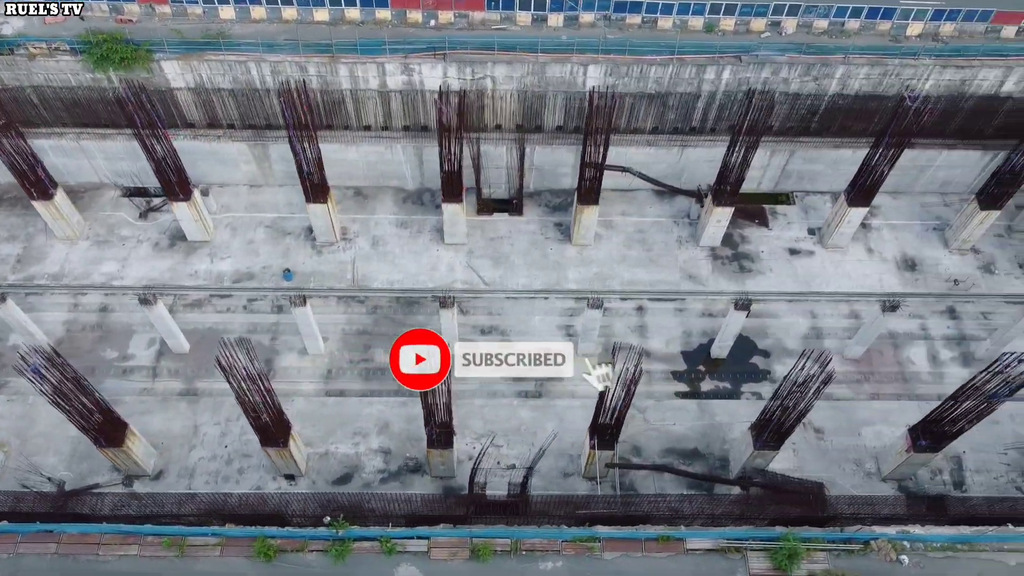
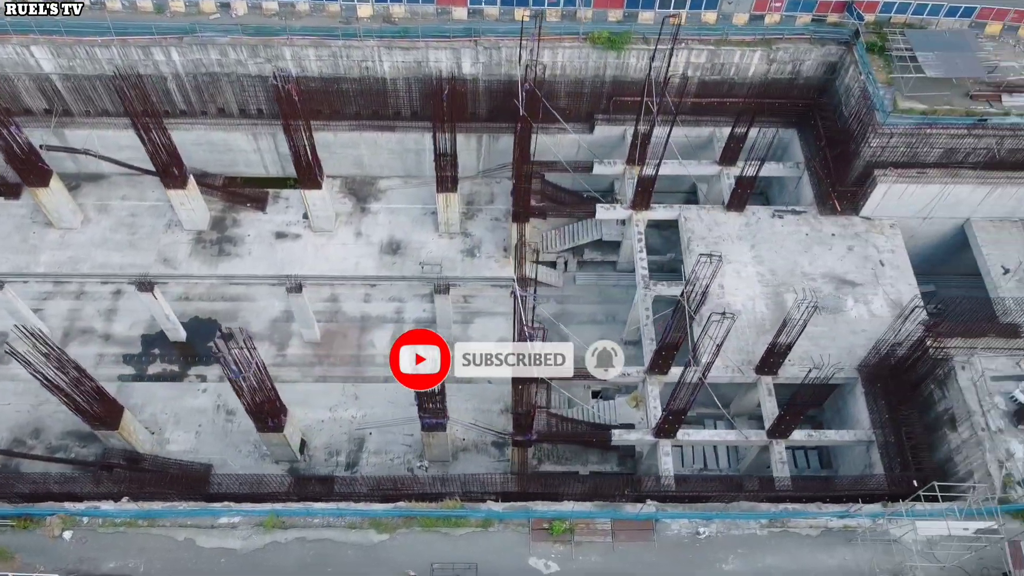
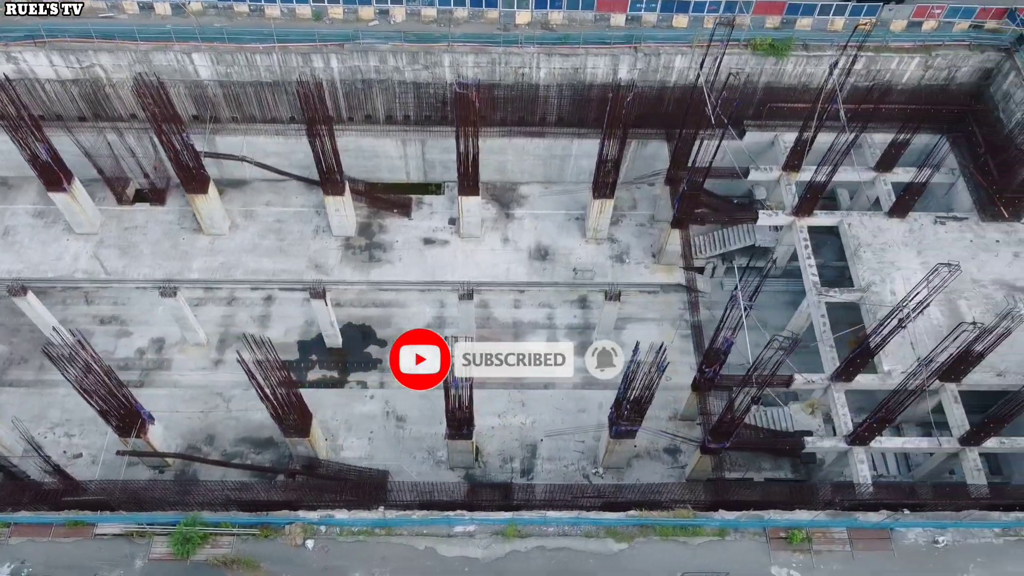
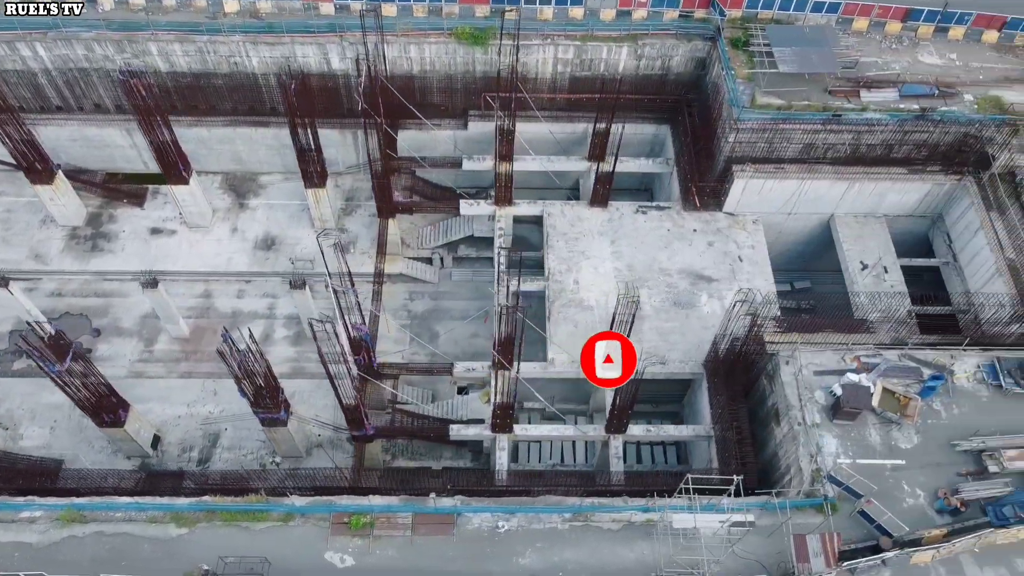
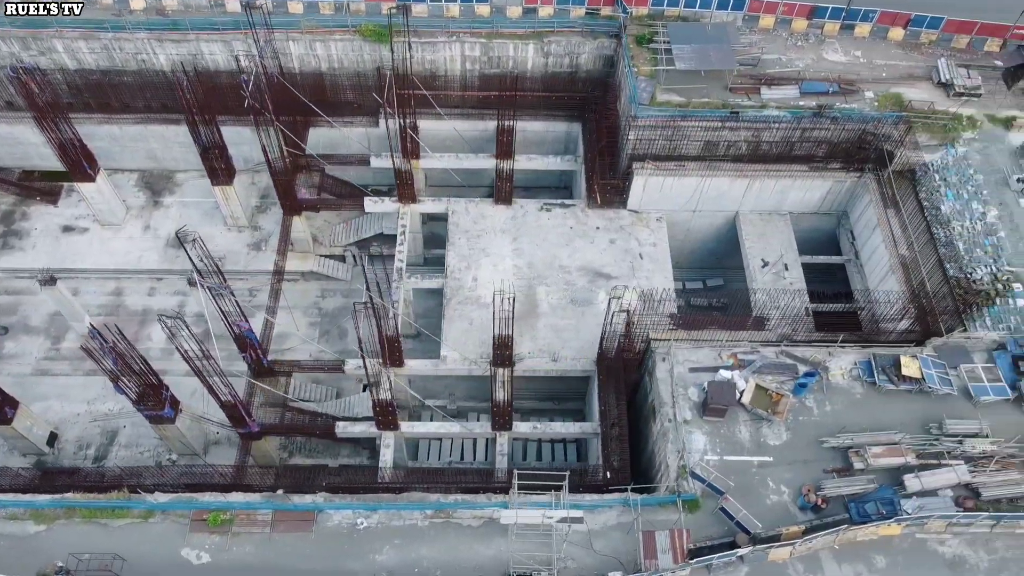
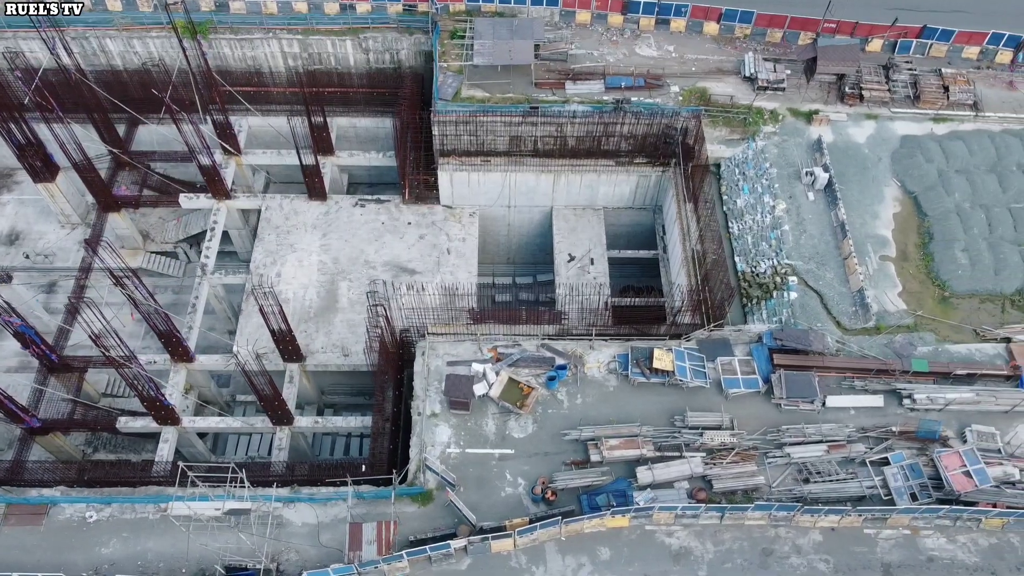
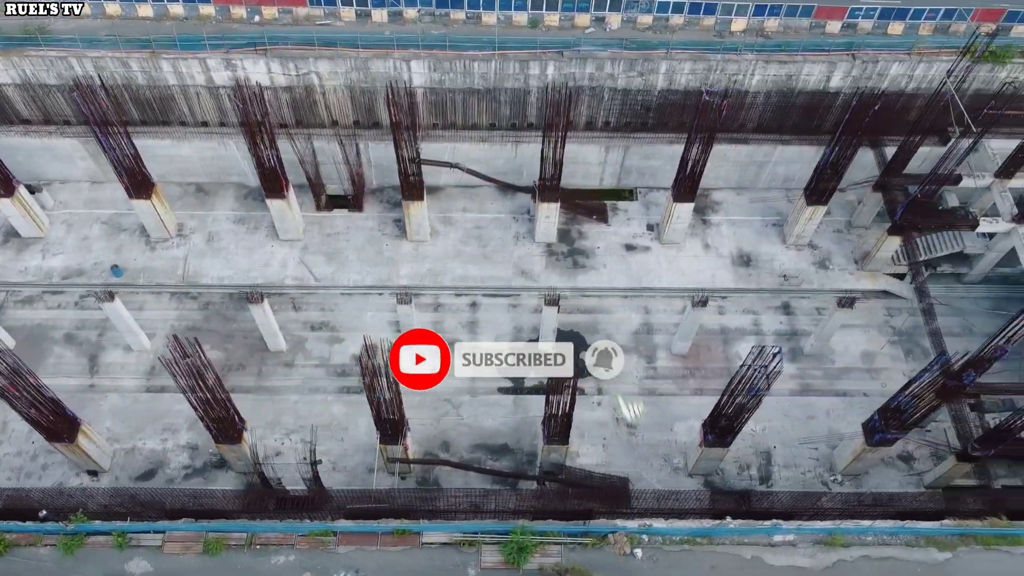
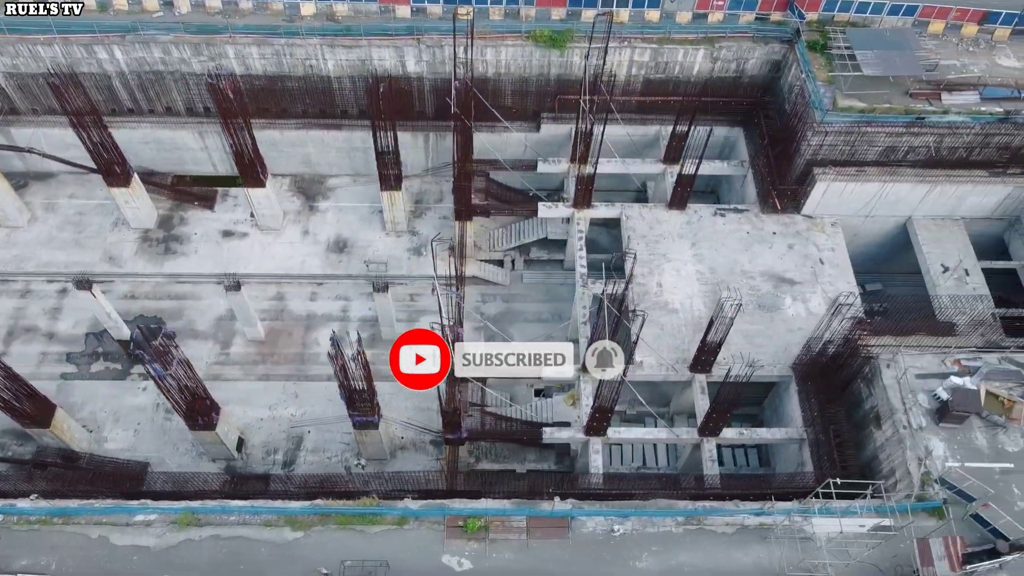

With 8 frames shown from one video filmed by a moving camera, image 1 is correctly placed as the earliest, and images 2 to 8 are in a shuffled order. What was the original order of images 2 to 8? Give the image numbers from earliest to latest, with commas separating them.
7, 3, 2, 8, 4, 5, 6
